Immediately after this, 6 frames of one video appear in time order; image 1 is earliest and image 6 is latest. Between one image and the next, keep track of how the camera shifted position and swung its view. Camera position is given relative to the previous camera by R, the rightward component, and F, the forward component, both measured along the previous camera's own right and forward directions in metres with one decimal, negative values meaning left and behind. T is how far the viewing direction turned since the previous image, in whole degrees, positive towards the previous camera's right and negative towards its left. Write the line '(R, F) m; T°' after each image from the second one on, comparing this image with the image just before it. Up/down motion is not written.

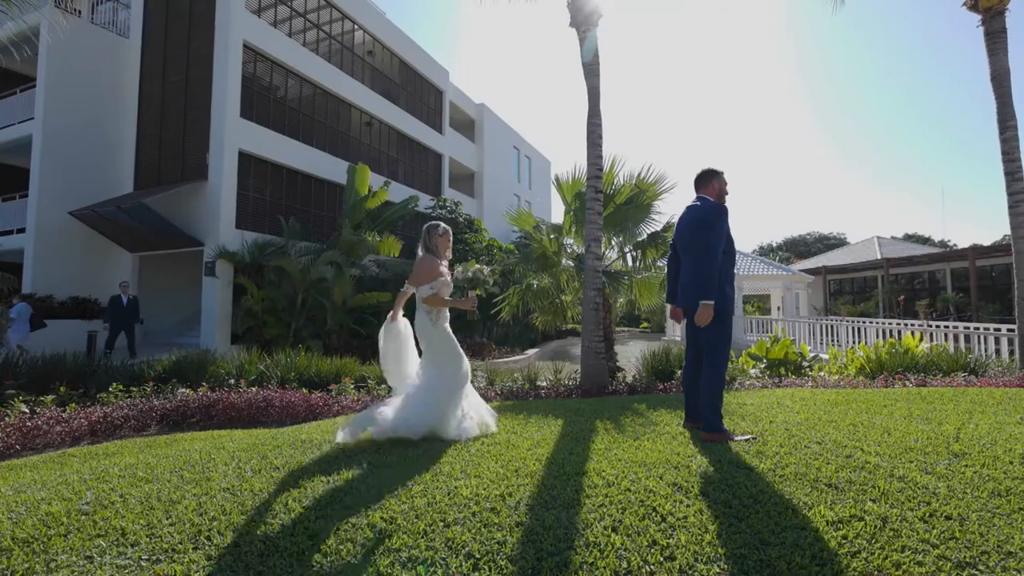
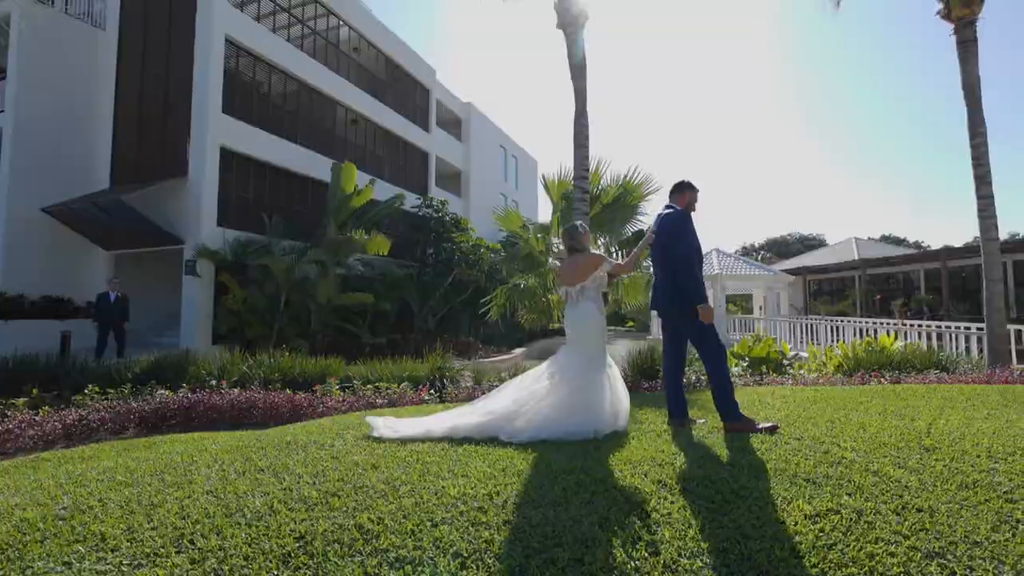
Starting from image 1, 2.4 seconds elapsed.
(0.0, 0.0) m; +2°
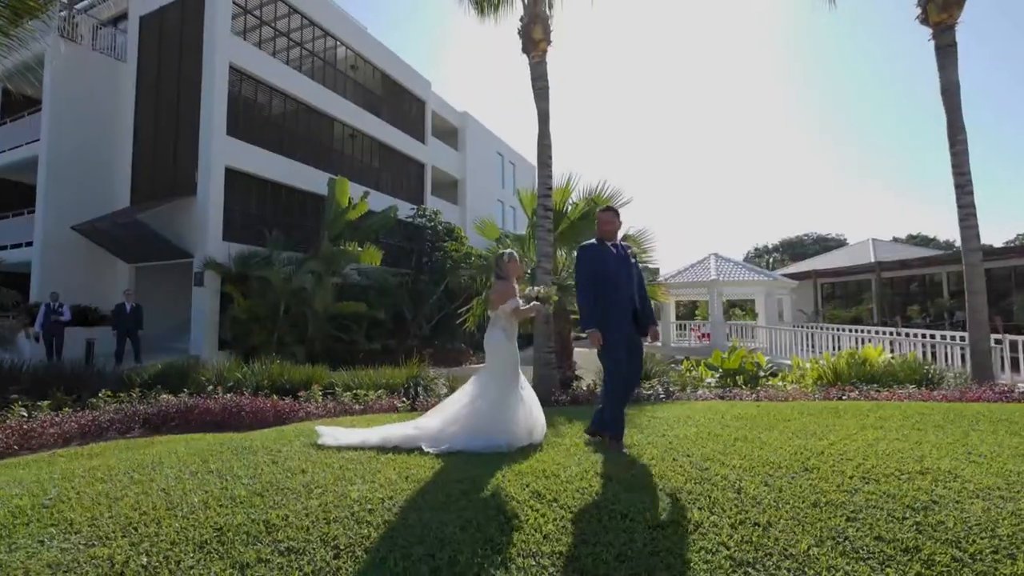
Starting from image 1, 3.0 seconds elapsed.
(+0.9, -0.6) m; -3°
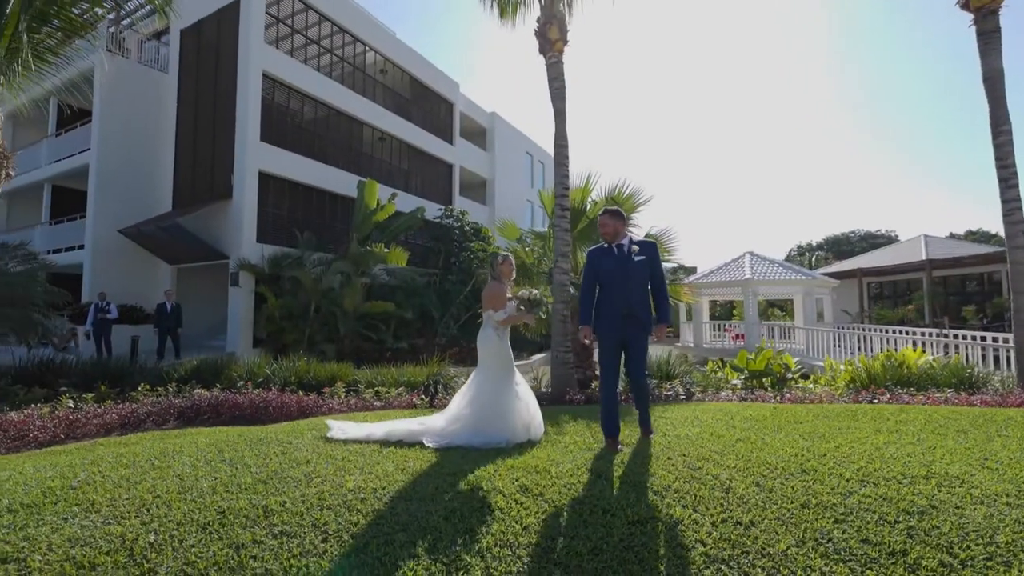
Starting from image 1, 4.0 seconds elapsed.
(+0.3, -0.1) m; -4°
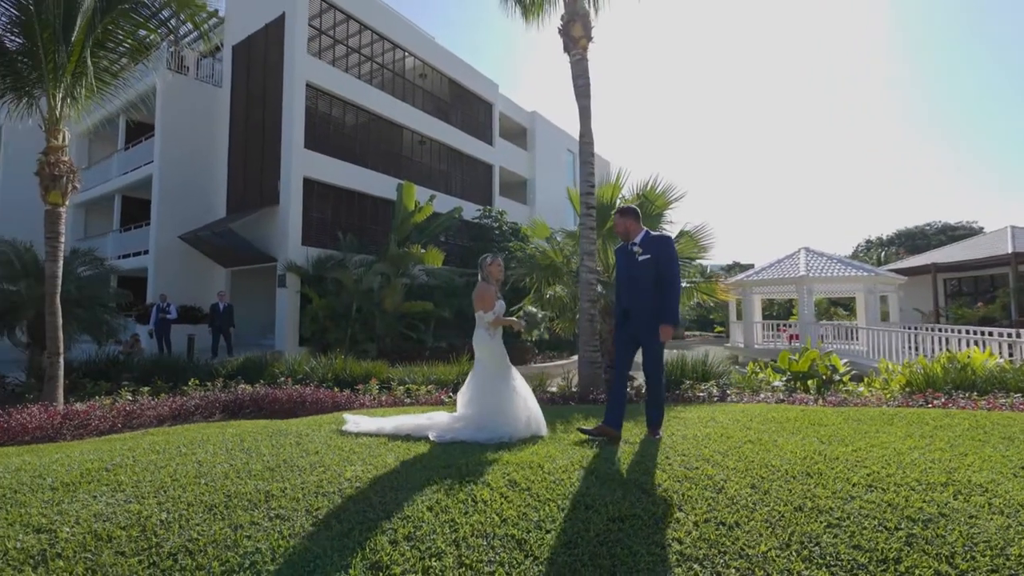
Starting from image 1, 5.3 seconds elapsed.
(+0.5, 0.0) m; -6°
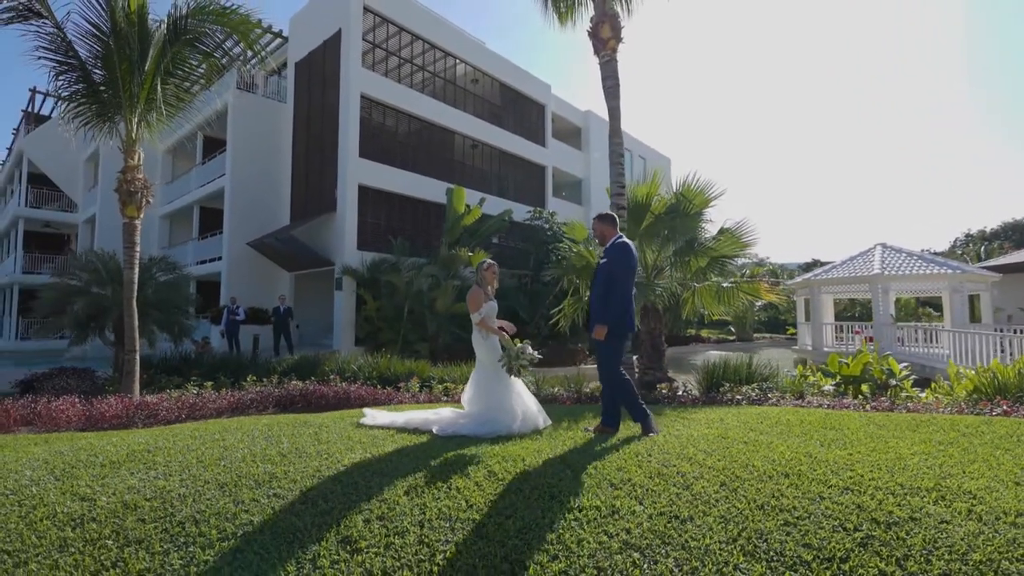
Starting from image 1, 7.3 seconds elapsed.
(+0.7, -0.2) m; -8°
